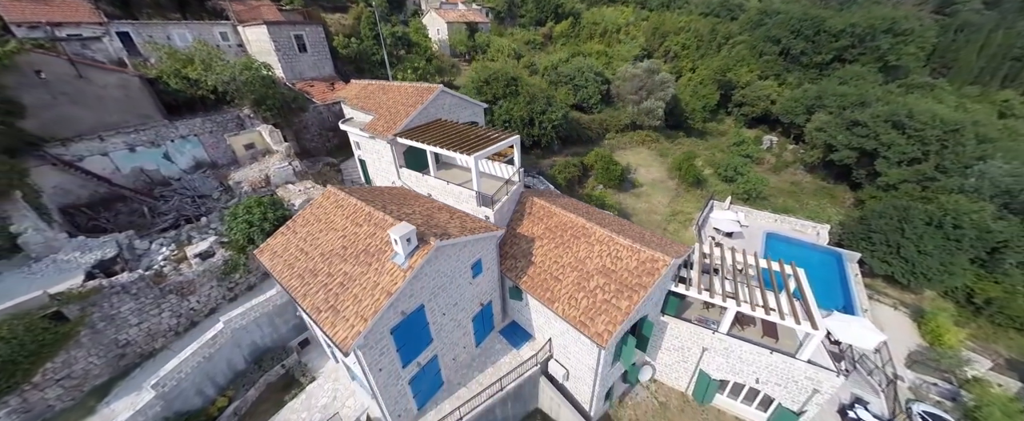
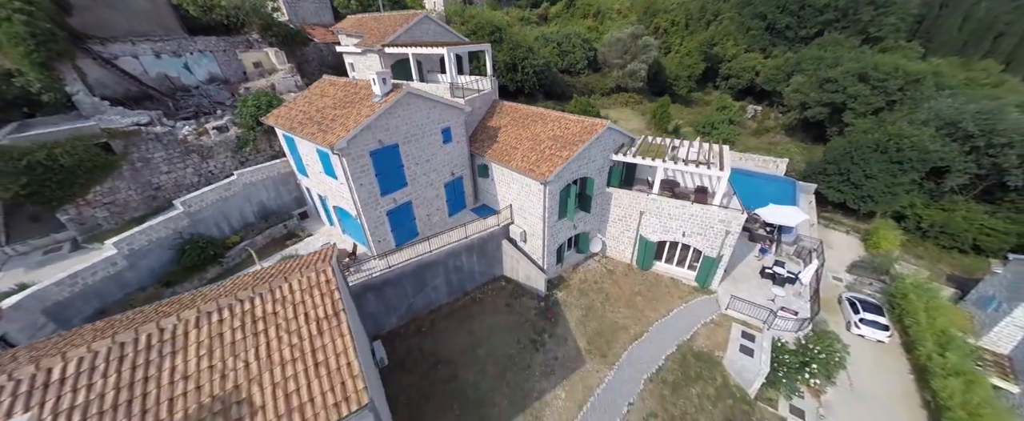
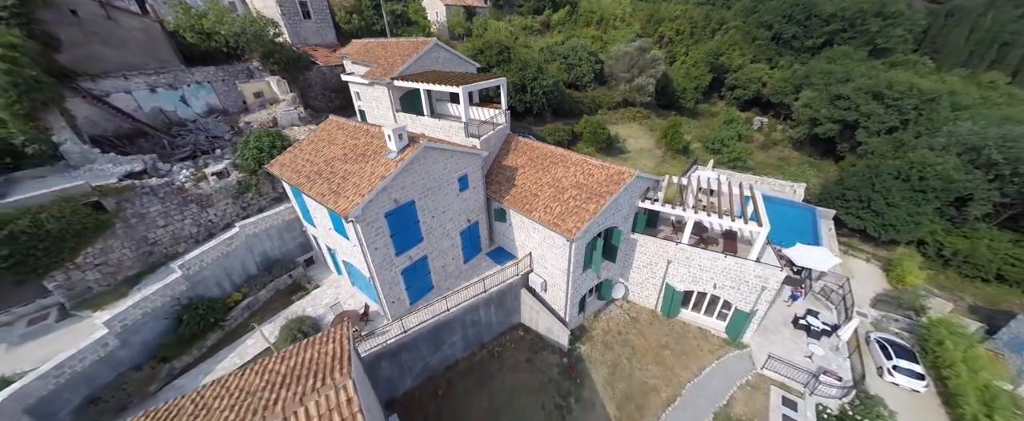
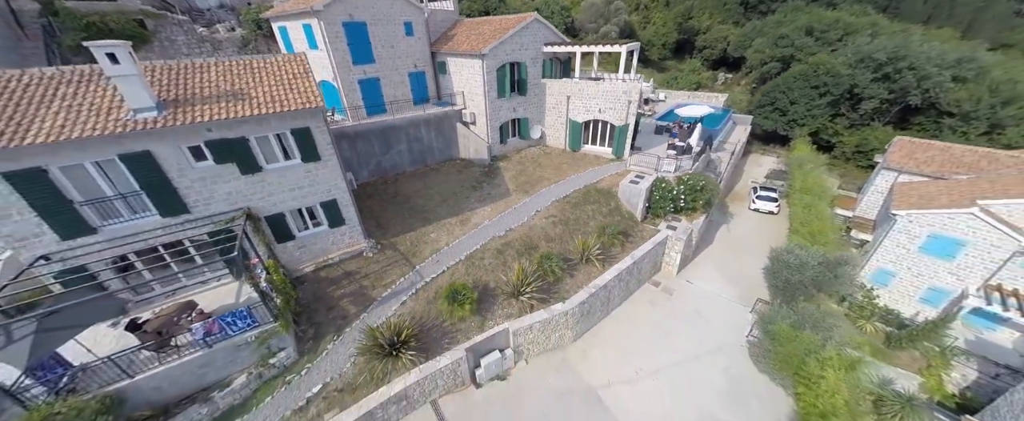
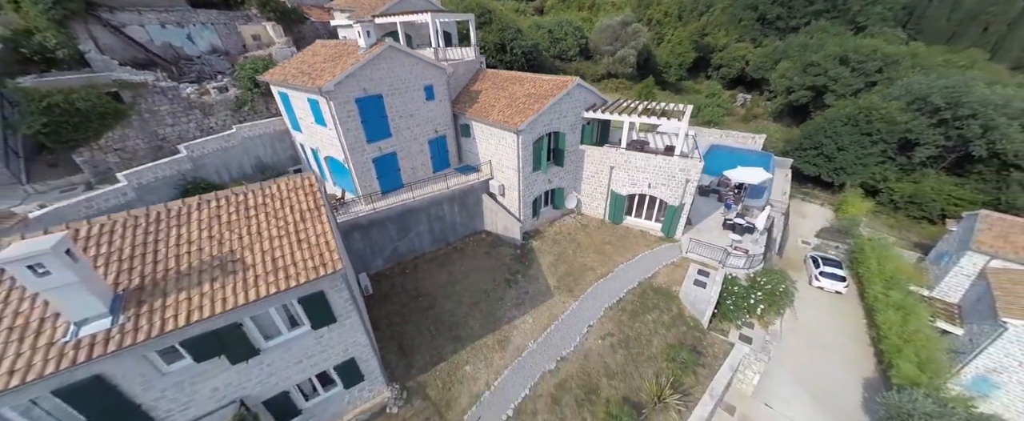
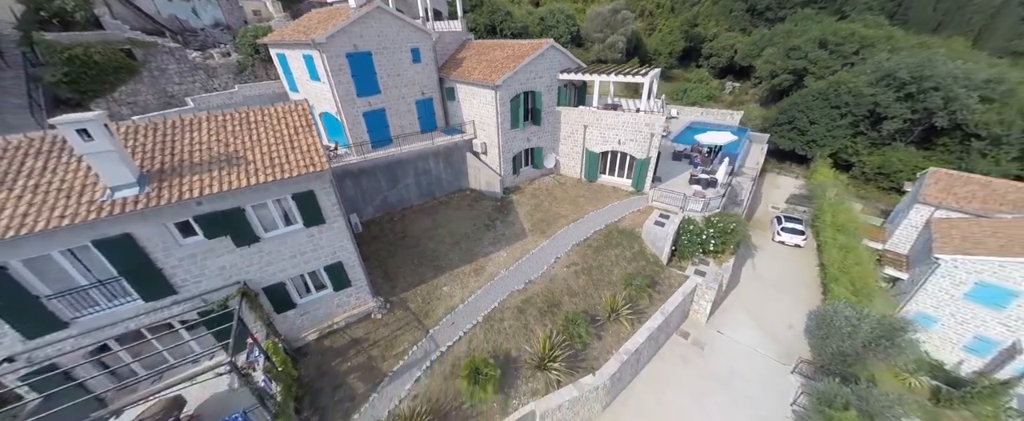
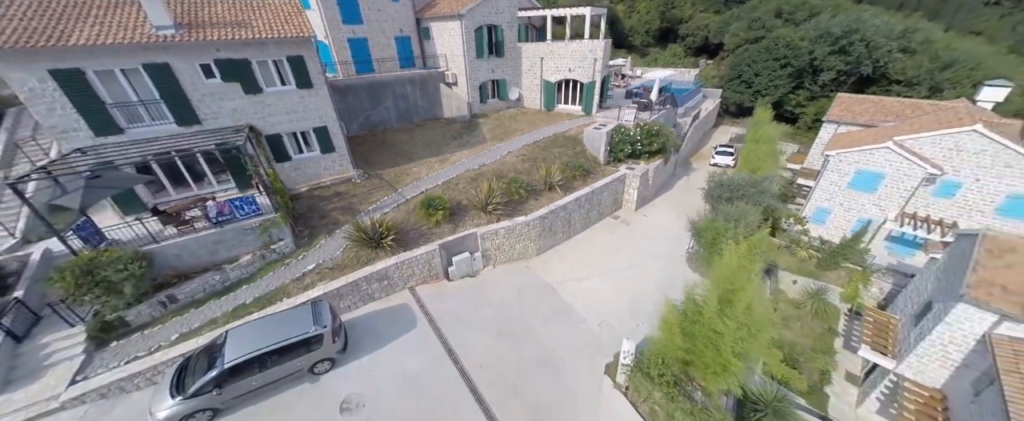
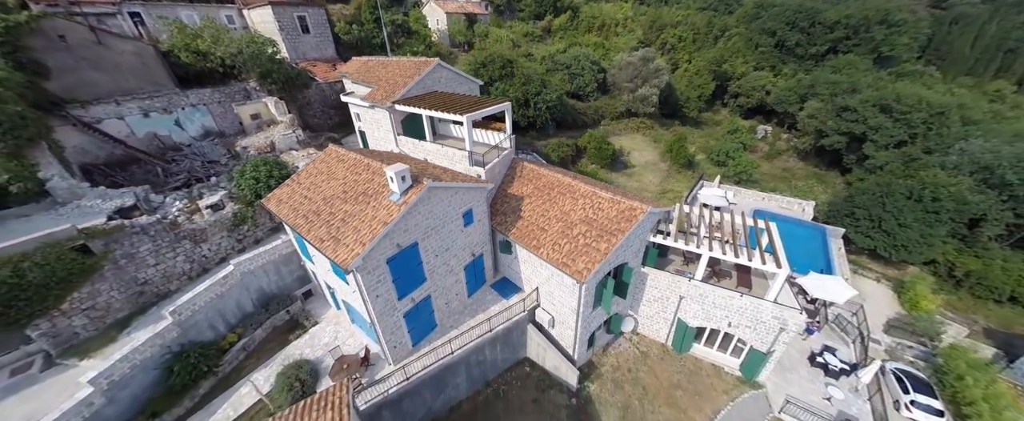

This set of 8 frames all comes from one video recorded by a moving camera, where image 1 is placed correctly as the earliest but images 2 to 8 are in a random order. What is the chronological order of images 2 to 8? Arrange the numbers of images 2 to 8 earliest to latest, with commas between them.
8, 3, 2, 5, 6, 4, 7
